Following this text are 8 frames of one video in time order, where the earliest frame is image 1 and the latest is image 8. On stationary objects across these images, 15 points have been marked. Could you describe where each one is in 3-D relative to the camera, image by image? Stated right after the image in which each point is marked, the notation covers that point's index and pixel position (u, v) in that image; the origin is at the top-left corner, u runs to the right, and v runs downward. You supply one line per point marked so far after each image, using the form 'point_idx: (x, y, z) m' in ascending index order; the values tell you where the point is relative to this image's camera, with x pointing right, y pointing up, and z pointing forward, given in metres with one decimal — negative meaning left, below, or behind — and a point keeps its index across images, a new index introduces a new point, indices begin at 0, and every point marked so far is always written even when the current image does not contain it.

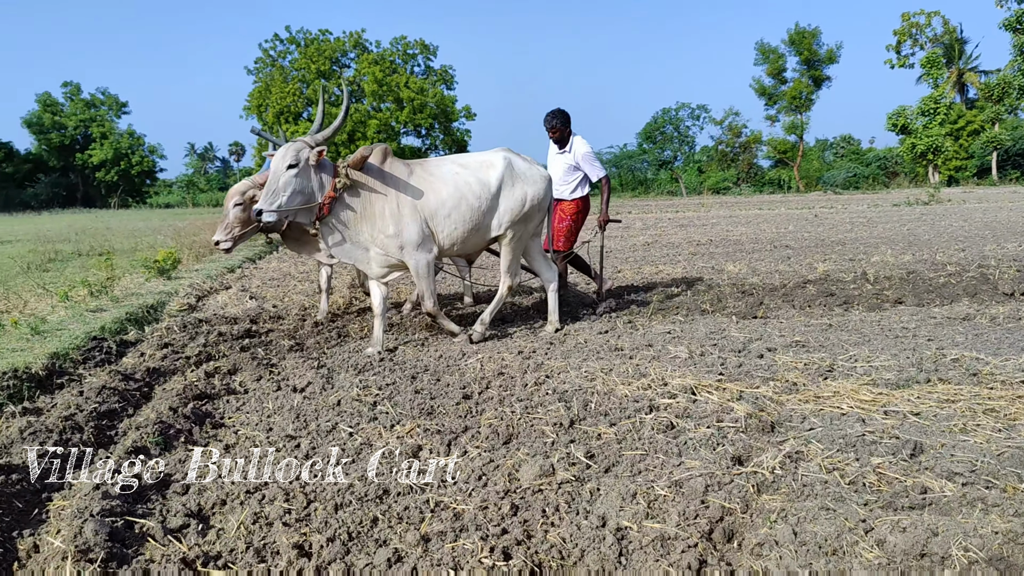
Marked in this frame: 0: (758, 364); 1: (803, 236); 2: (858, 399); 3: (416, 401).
0: (+1.5, -0.5, +5.1) m
1: (+5.4, +1.0, +15.1) m
2: (+1.8, -0.6, +4.3) m
3: (-0.5, -0.6, +4.5) m
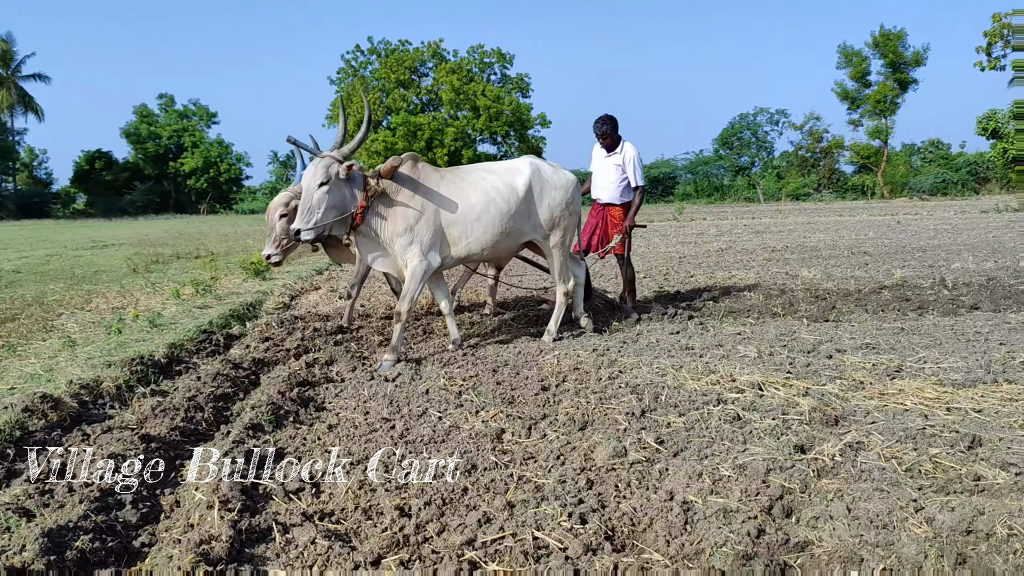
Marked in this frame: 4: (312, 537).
0: (+2.0, -0.5, +5.3) m
1: (+6.8, +0.8, +14.9) m
2: (+2.2, -0.6, +4.4) m
3: (-0.1, -0.6, +4.9) m
4: (-0.7, -0.9, +2.8) m
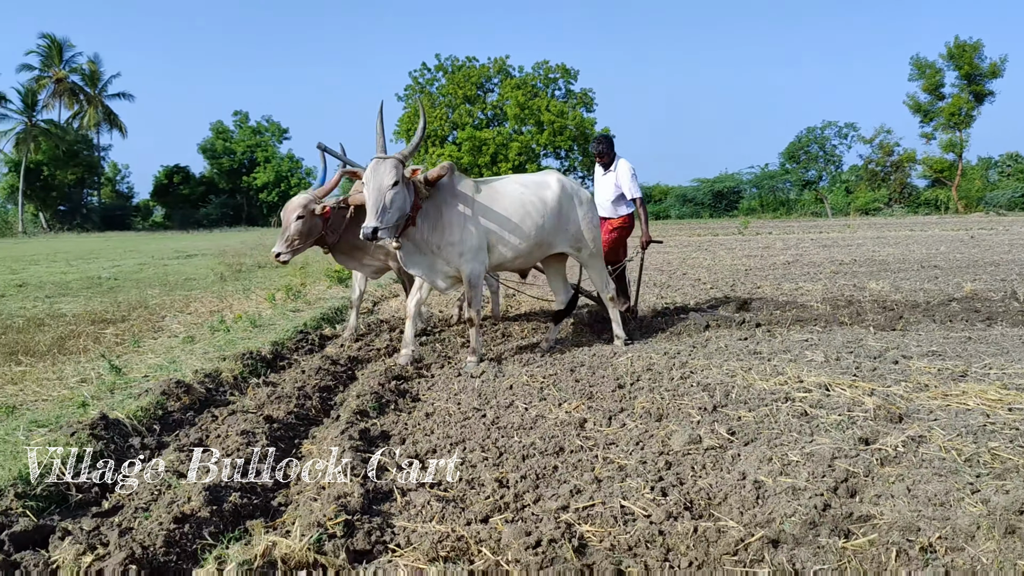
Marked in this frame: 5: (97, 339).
0: (+2.6, -0.5, +5.5) m
1: (+8.0, +0.6, +14.8) m
2: (+2.7, -0.6, +4.6) m
3: (+0.4, -0.6, +5.3) m
4: (-0.3, -0.8, +3.3) m
5: (-4.0, -0.5, +7.9) m
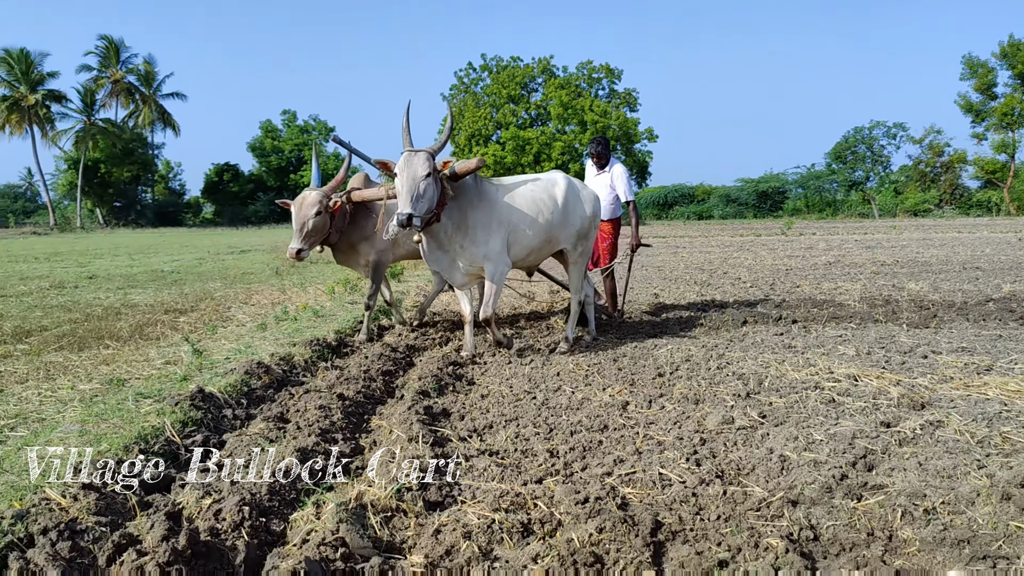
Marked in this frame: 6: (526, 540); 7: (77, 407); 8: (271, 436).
0: (+2.9, -0.5, +5.8) m
1: (+8.8, +0.5, +14.8) m
2: (+3.0, -0.6, +4.9) m
3: (+0.7, -0.6, +5.7) m
4: (-0.1, -0.8, +3.7) m
5: (-3.5, -0.4, +8.5) m
6: (+0.1, -0.9, +2.9) m
7: (-2.5, -0.7, +4.7) m
8: (-1.2, -0.7, +4.1) m
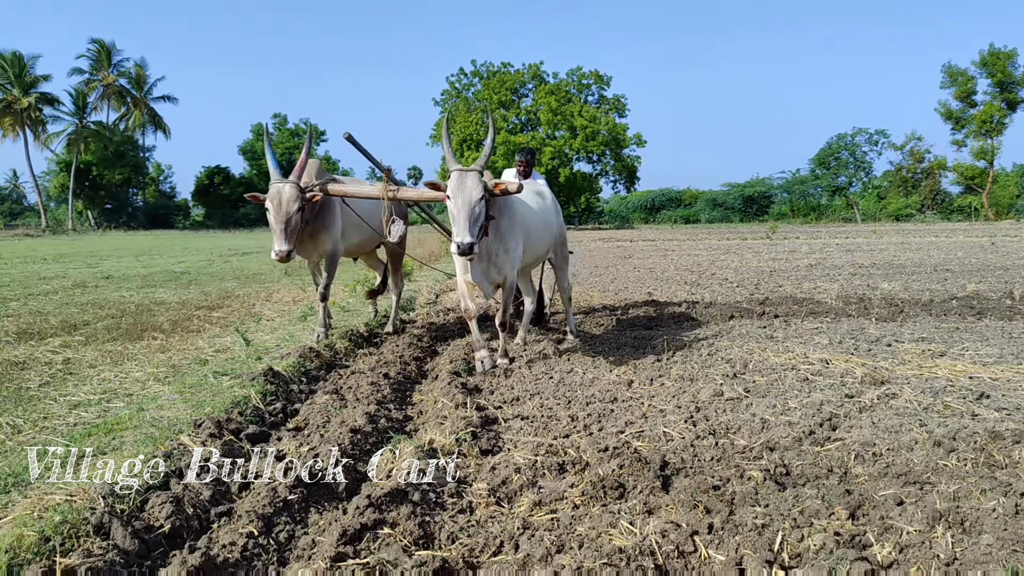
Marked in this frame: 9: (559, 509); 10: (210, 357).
0: (+3.0, -0.5, +6.7) m
1: (+8.8, +0.5, +15.8) m
2: (+3.1, -0.6, +5.8) m
3: (+0.9, -0.6, +6.5) m
4: (+0.1, -0.8, +4.5) m
5: (-3.5, -0.4, +9.3) m
6: (+0.2, -0.8, +3.7) m
7: (-2.3, -0.7, +5.5) m
8: (-1.0, -0.7, +4.9) m
9: (+0.2, -0.9, +3.3) m
10: (-2.4, -0.6, +6.5) m
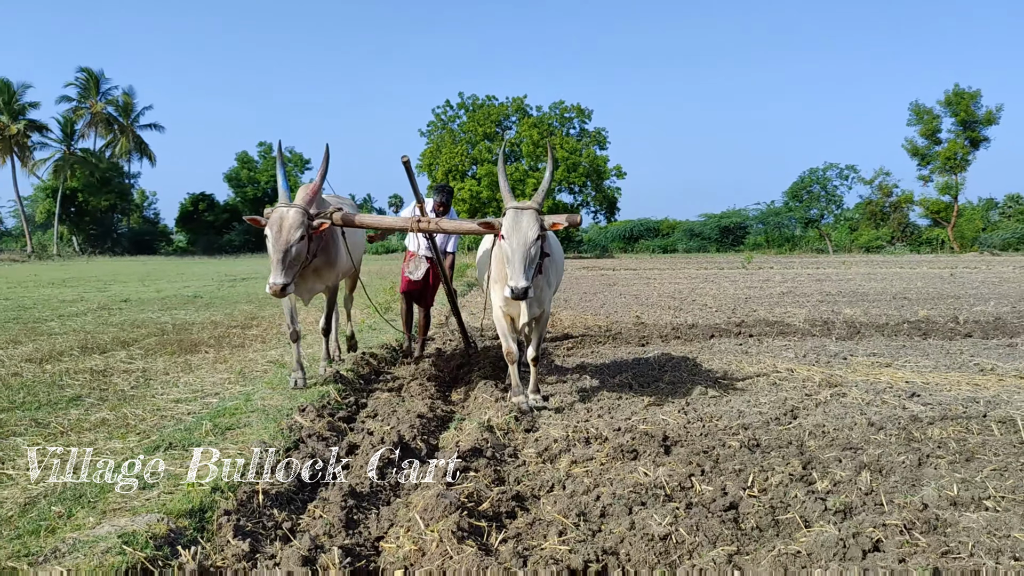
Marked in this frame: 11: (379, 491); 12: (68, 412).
0: (+3.2, -0.7, +7.9) m
1: (+8.7, 0.0, +17.2) m
2: (+3.3, -0.8, +7.0) m
3: (+1.0, -0.8, +7.7) m
4: (+0.3, -0.9, +5.7) m
5: (-3.4, -0.6, +10.4) m
6: (+0.5, -0.9, +4.9) m
7: (-2.2, -0.8, +6.6) m
8: (-0.9, -0.8, +6.0) m
9: (+0.4, -1.0, +4.4) m
10: (-2.2, -0.7, +7.6) m
11: (-0.6, -1.0, +4.0) m
12: (-3.3, -0.9, +6.0) m
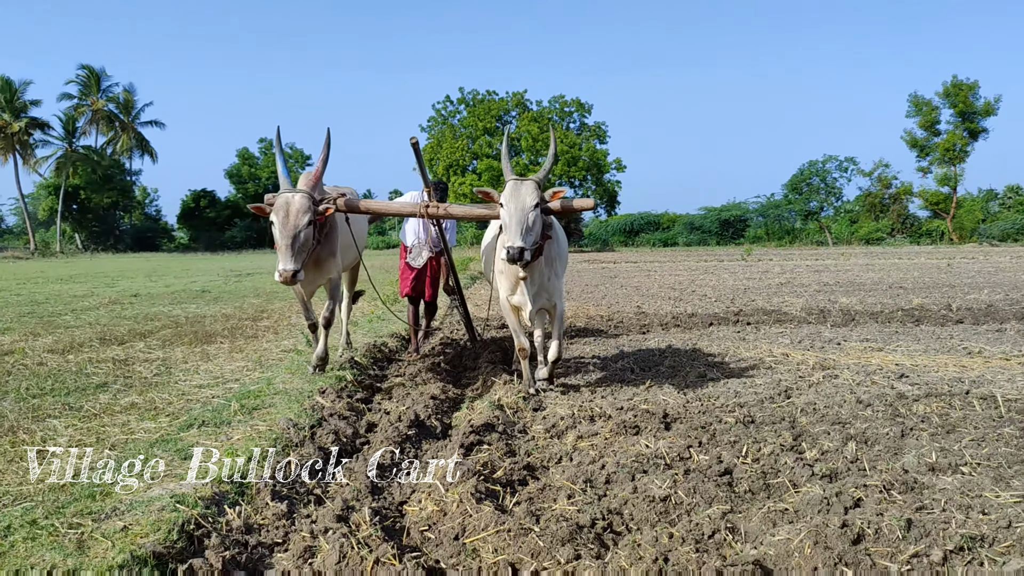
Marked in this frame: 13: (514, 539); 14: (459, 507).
0: (+3.2, -0.6, +8.2) m
1: (+8.8, +0.2, +17.5) m
2: (+3.3, -0.6, +7.3) m
3: (+1.1, -0.7, +8.0) m
4: (+0.3, -0.8, +6.0) m
5: (-3.3, -0.5, +10.7) m
6: (+0.5, -0.8, +5.2) m
7: (-2.1, -0.7, +6.9) m
8: (-0.8, -0.7, +6.4) m
9: (+0.5, -0.9, +4.8) m
10: (-2.2, -0.6, +7.9) m
11: (-0.6, -0.9, +4.3) m
12: (-3.2, -0.8, +6.3) m
13: (0.0, -1.0, +3.2) m
14: (-0.2, -0.9, +3.5) m
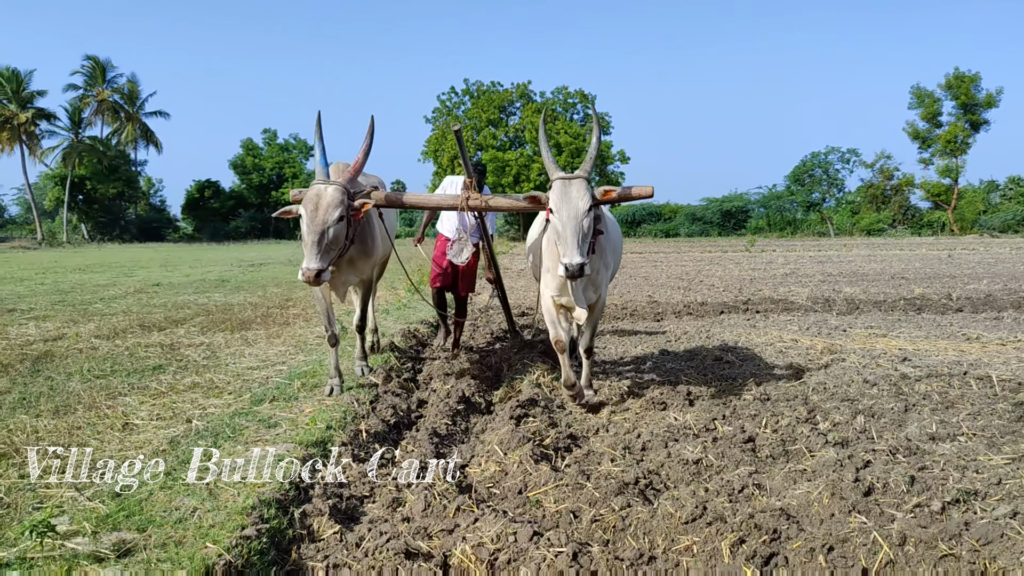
0: (+3.5, -0.5, +8.7) m
1: (+9.1, +0.4, +18.0) m
2: (+3.6, -0.5, +7.8) m
3: (+1.3, -0.5, +8.5) m
4: (+0.6, -0.7, +6.5) m
5: (-3.1, -0.4, +11.2) m
6: (+0.8, -0.8, +5.7) m
7: (-1.8, -0.6, +7.4) m
8: (-0.5, -0.6, +6.8) m
9: (+0.7, -0.8, +5.2) m
10: (-1.9, -0.5, +8.4) m
11: (-0.3, -0.8, +4.8) m
12: (-2.9, -0.7, +6.8) m
13: (+0.3, -0.9, +3.7) m
14: (0.0, -0.9, +4.0) m
